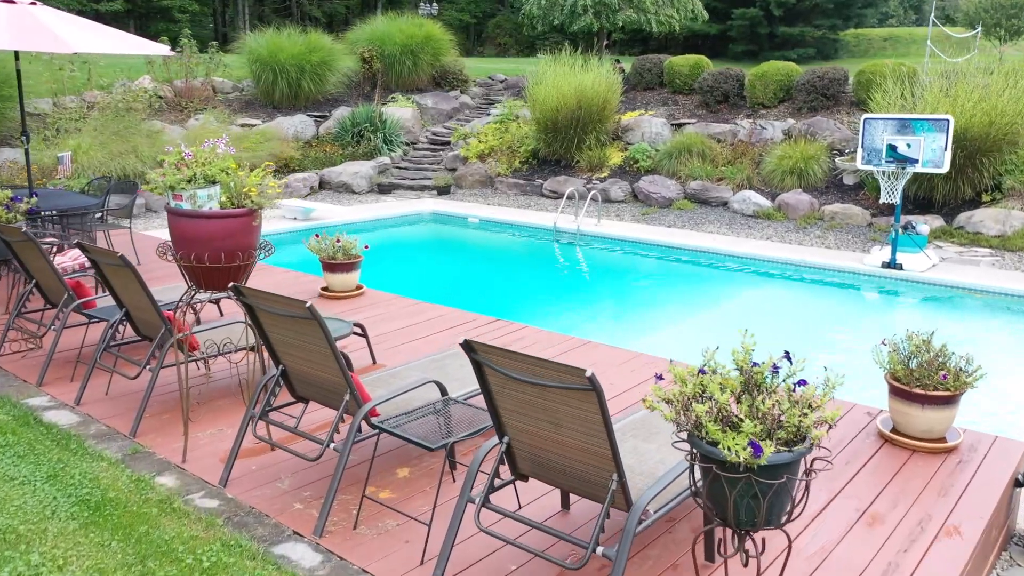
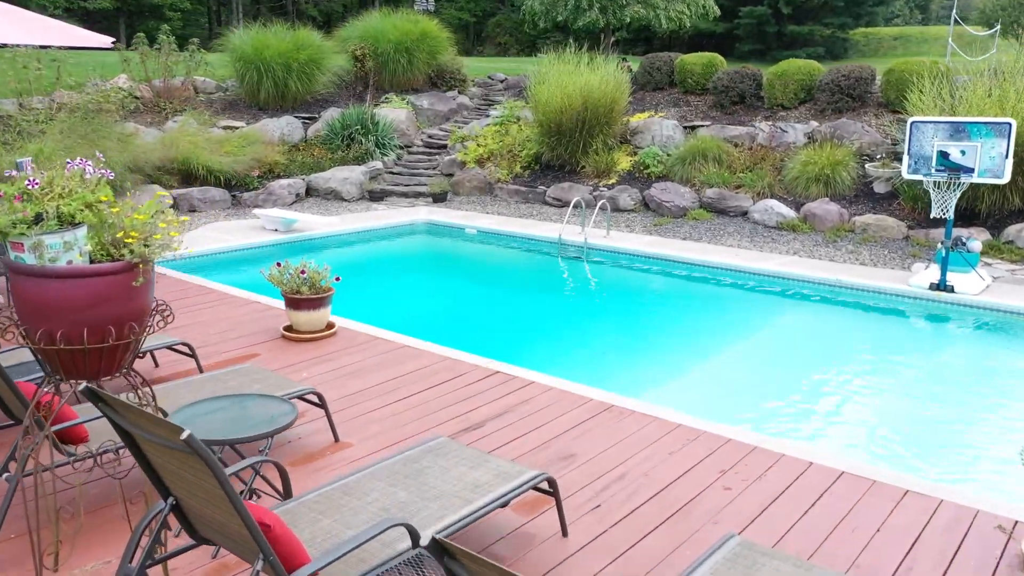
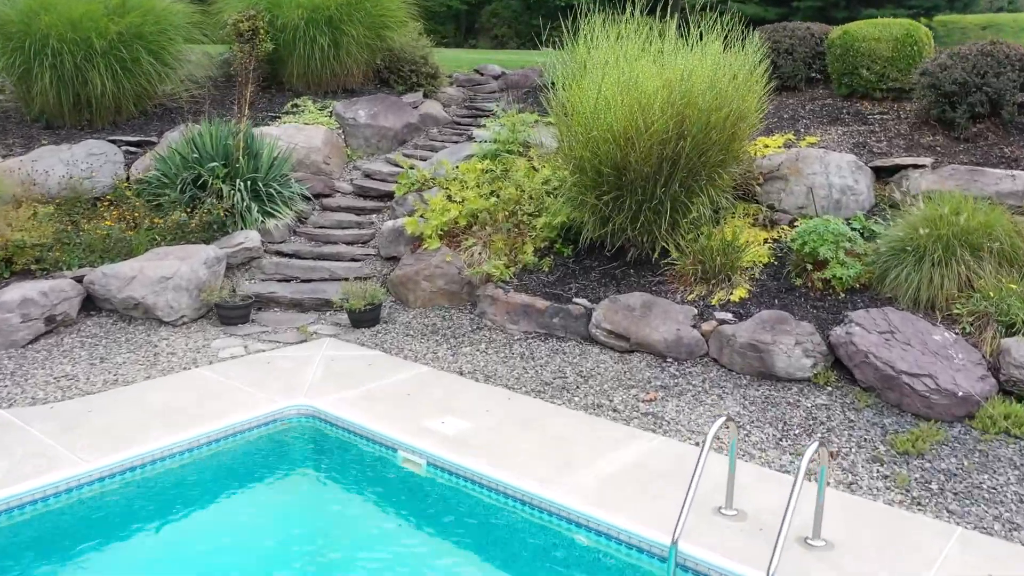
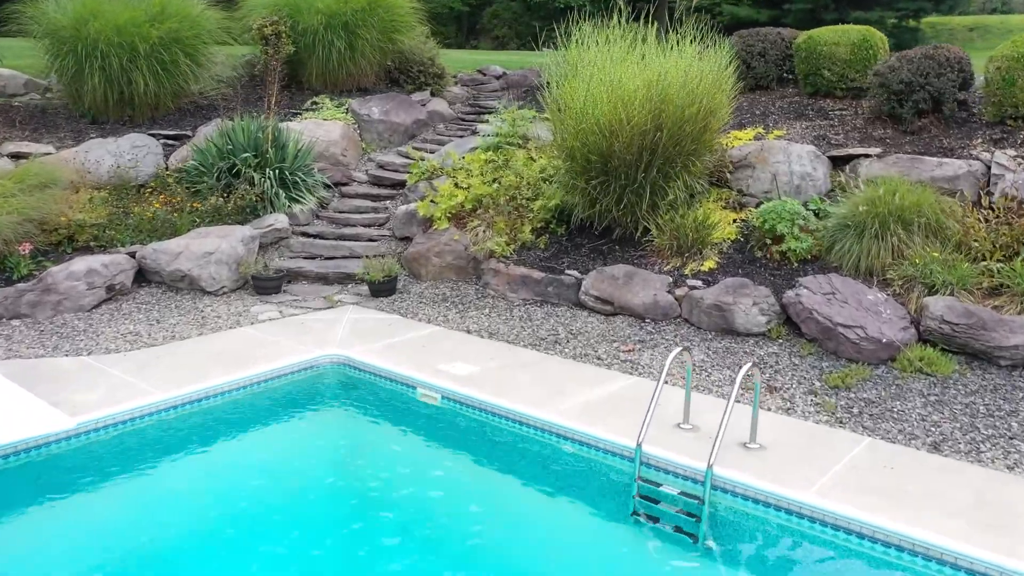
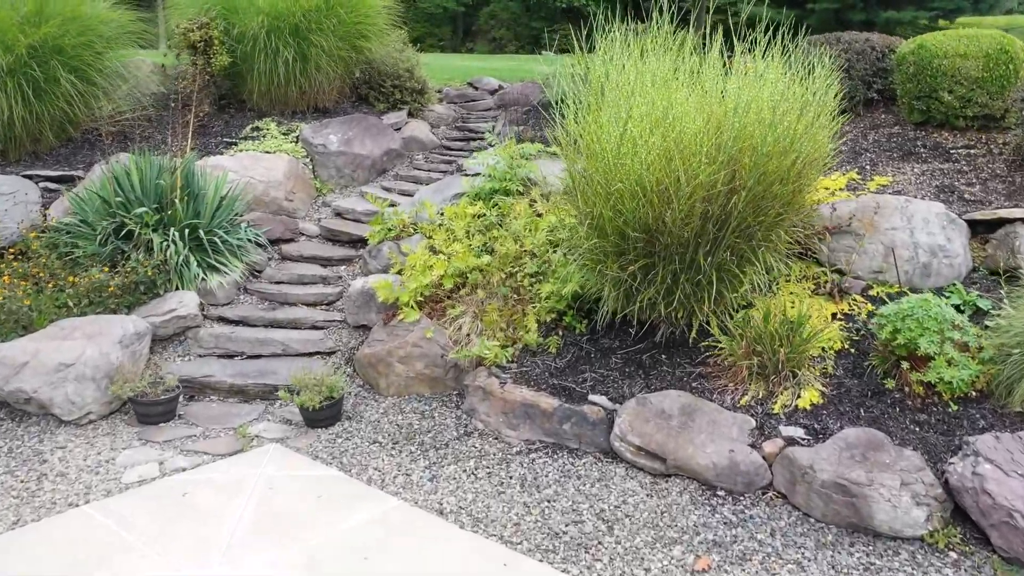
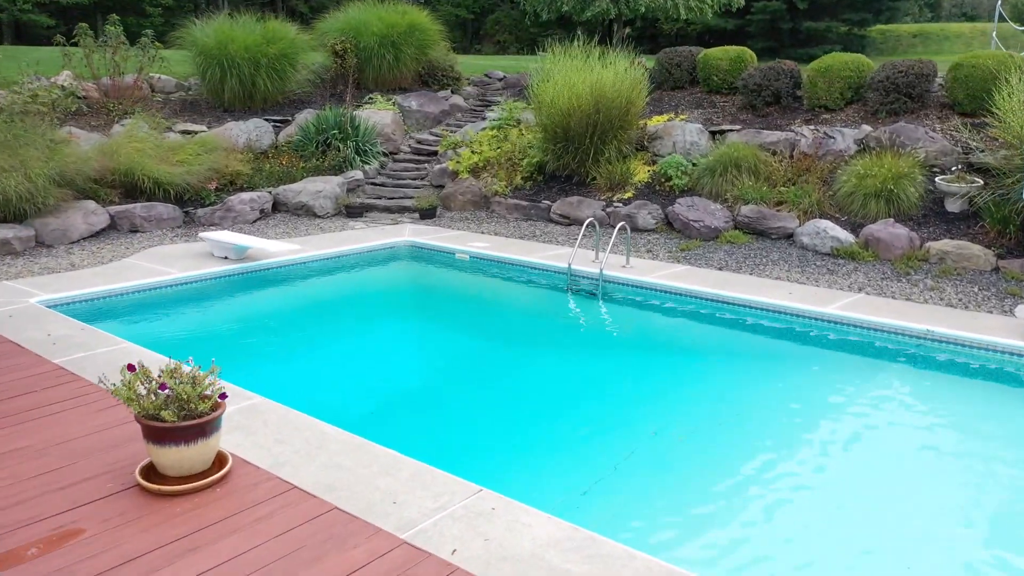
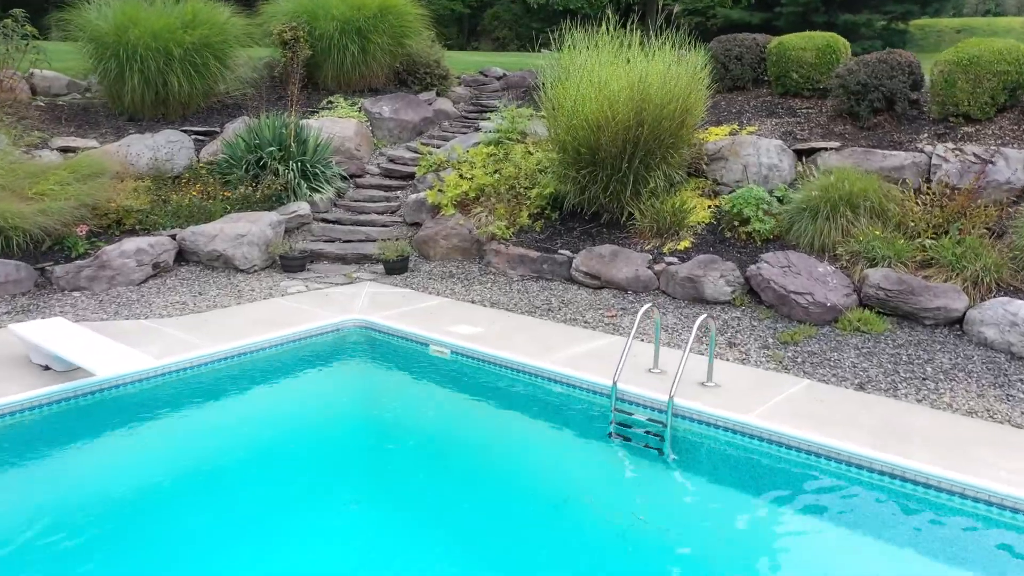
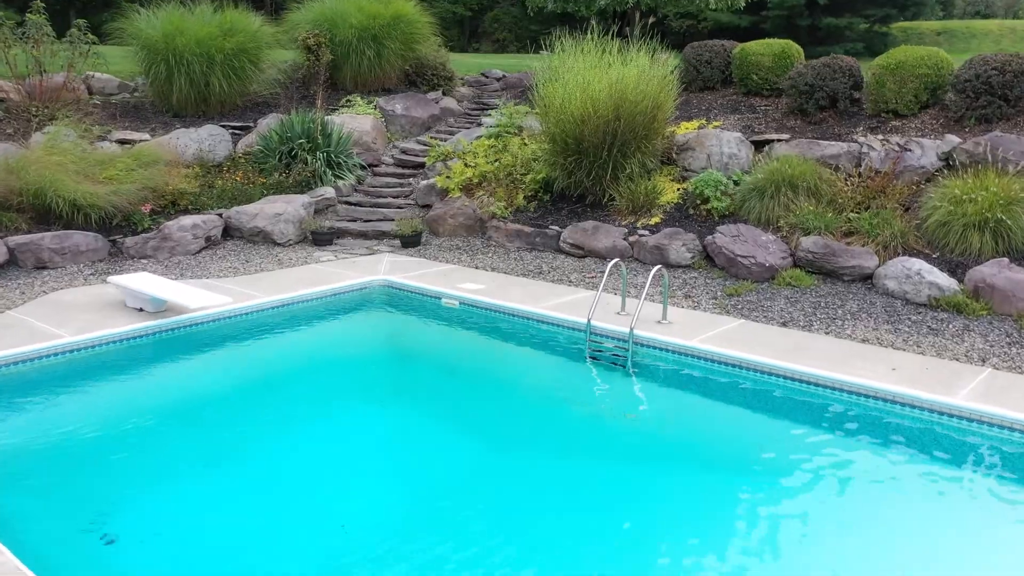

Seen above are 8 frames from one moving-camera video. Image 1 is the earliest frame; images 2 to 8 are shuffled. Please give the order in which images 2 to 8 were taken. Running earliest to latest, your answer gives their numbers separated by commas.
2, 6, 8, 7, 4, 3, 5
